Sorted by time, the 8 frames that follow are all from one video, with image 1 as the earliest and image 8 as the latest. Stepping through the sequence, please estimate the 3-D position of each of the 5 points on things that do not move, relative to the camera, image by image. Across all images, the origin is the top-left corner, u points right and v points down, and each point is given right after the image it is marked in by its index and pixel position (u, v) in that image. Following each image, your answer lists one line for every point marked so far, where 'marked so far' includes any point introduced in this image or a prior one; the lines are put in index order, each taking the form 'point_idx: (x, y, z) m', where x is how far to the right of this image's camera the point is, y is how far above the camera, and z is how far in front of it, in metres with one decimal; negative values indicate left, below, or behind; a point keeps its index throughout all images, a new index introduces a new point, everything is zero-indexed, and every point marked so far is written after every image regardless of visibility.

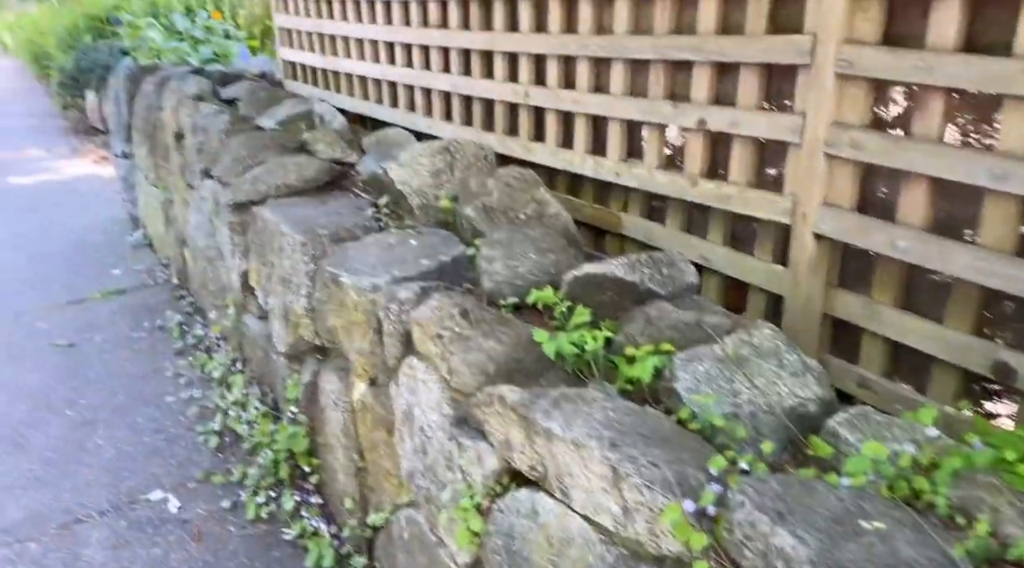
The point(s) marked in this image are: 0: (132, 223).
0: (-1.5, +0.2, +3.0) m
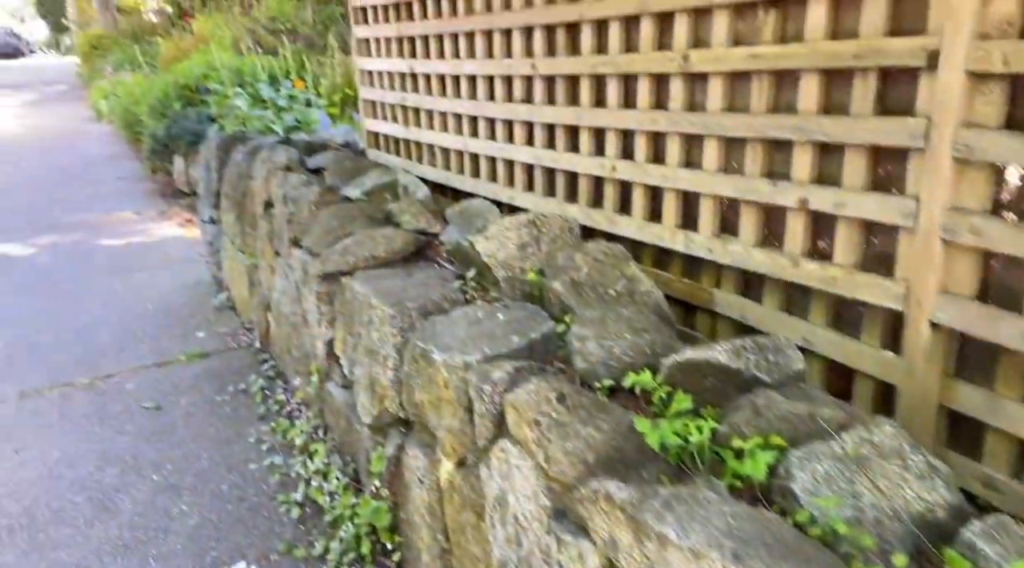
0: (-1.2, 0.0, +3.1) m
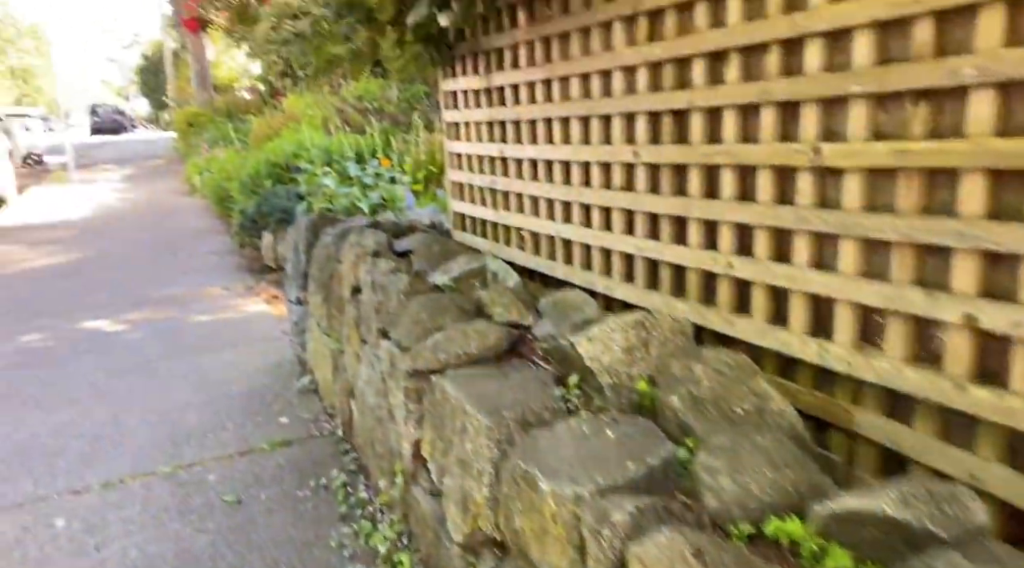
0: (-0.8, -0.3, +3.0) m
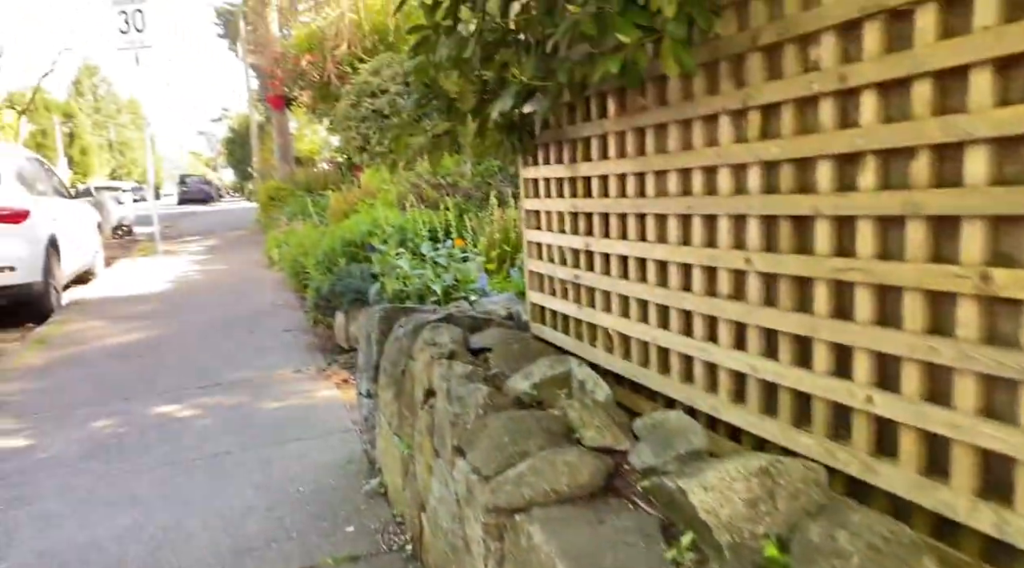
0: (-0.5, -0.7, +2.9) m
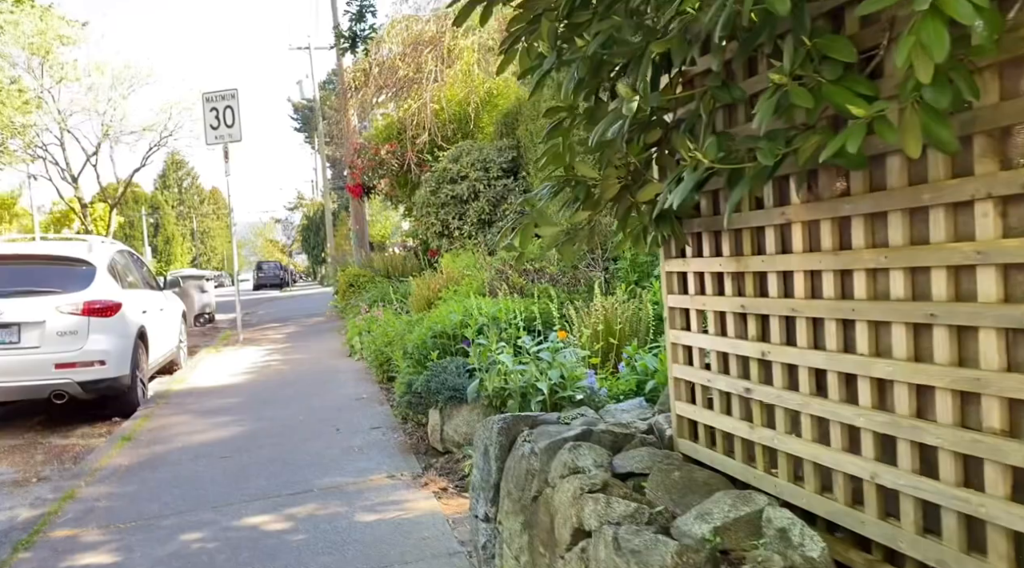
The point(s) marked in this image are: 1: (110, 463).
0: (-0.1, -1.0, +2.5) m
1: (-2.6, -1.1, +4.9) m
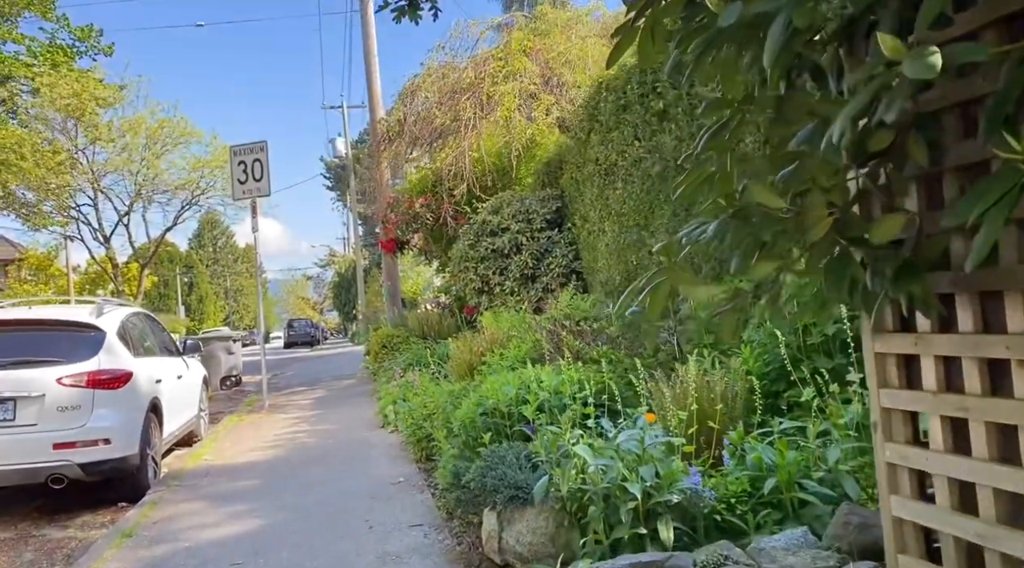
0: (+0.2, -1.2, +1.7) m
1: (-2.2, -1.5, +4.1) m
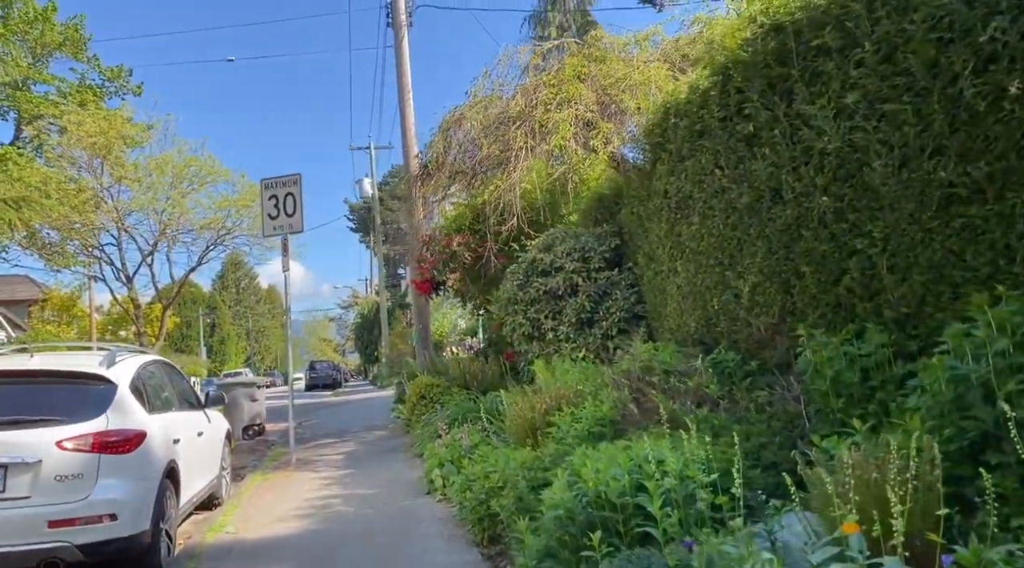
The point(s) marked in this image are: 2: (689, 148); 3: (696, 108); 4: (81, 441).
0: (+0.6, -1.3, +0.7) m
1: (-1.7, -1.7, +3.2) m
2: (+1.7, +1.3, +7.2) m
3: (+1.7, +1.6, +7.1) m
4: (-2.6, -1.0, +4.7) m
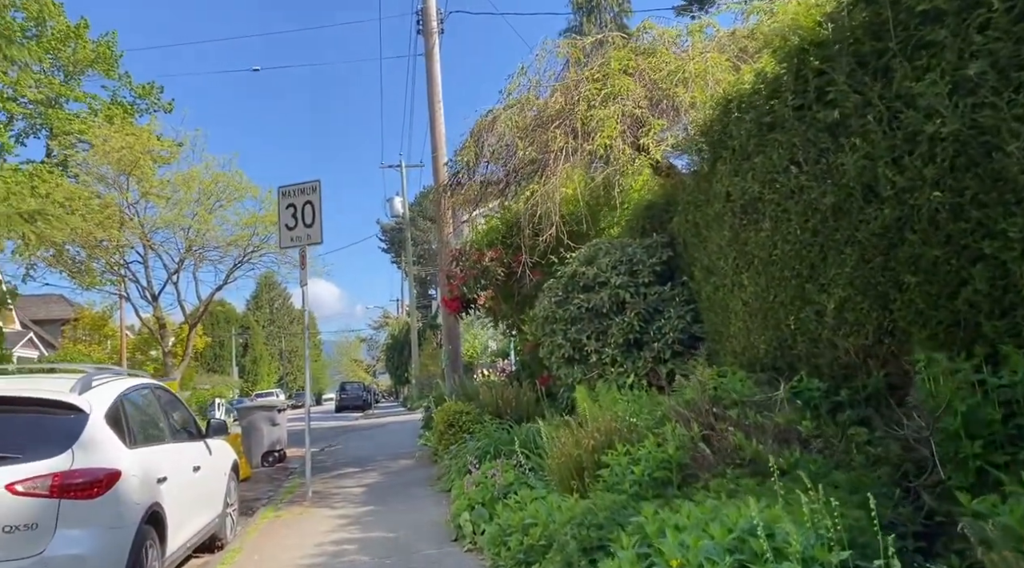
0: (+0.7, -1.3, -0.3) m
1: (-1.6, -1.7, +2.3) m
2: (+2.0, +1.1, +6.2) m
3: (+2.0, +1.5, +6.2) m
4: (-2.4, -1.0, +3.9) m
